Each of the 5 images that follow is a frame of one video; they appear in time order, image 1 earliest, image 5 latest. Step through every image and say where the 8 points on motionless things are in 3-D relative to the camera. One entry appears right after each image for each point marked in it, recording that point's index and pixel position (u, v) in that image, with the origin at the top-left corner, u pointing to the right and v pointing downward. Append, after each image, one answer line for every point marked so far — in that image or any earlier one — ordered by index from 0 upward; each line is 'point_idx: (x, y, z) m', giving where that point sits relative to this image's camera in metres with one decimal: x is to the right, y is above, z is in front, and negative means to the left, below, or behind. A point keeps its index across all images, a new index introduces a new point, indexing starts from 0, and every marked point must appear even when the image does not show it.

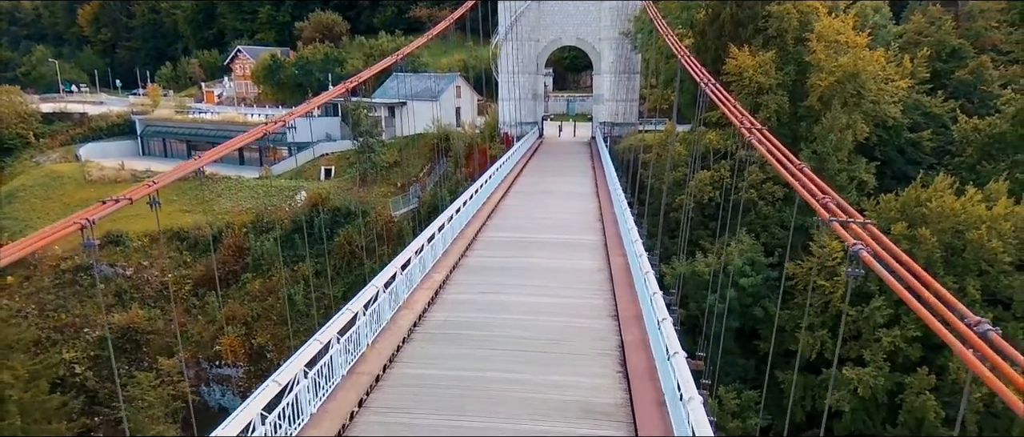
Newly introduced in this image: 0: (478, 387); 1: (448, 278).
0: (-0.1, -0.7, +3.2) m
1: (-0.4, -0.4, +4.9) m
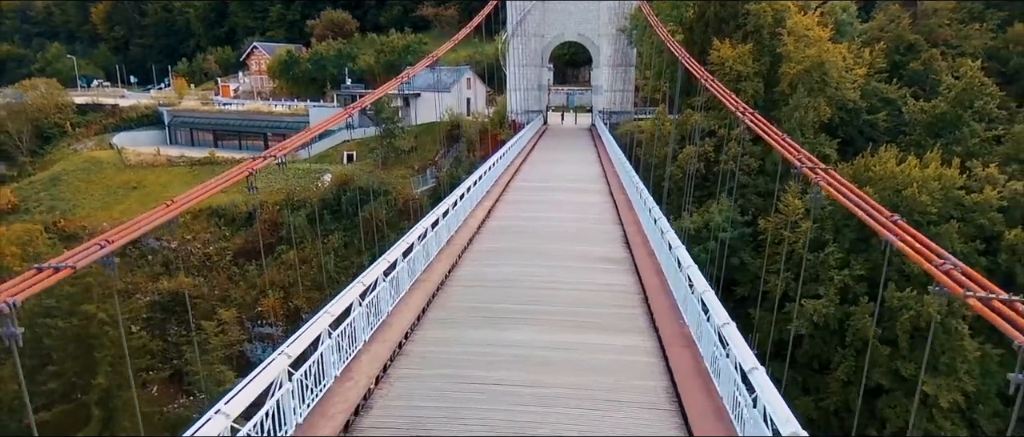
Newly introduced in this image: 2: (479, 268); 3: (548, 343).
0: (+0.1, -0.2, +4.8) m
1: (-0.2, +0.1, +6.6) m
2: (-0.2, -0.3, +4.4) m
3: (+0.2, -0.5, +3.2) m
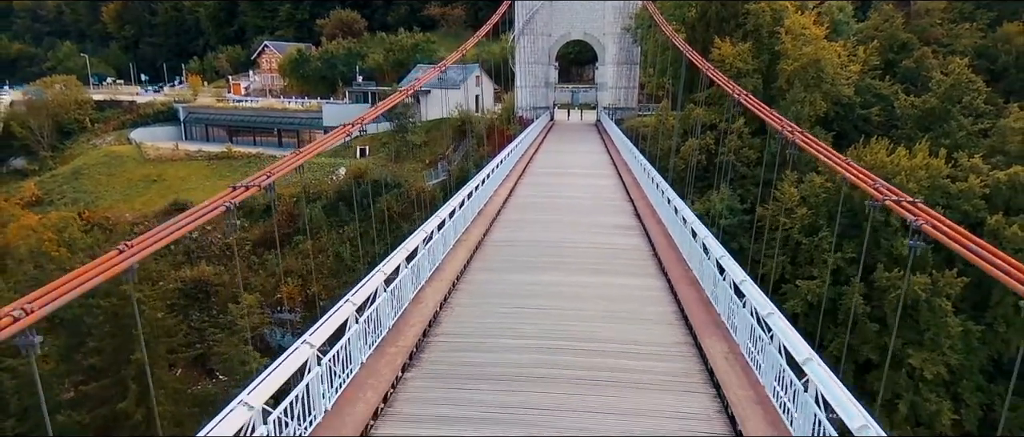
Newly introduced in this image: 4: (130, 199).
0: (+0.3, 0.0, +5.4) m
1: (0.0, +0.3, +7.2) m
2: (0.0, -0.1, +5.0) m
3: (+0.4, -0.3, +3.8) m
4: (-10.0, +0.5, +18.5) m
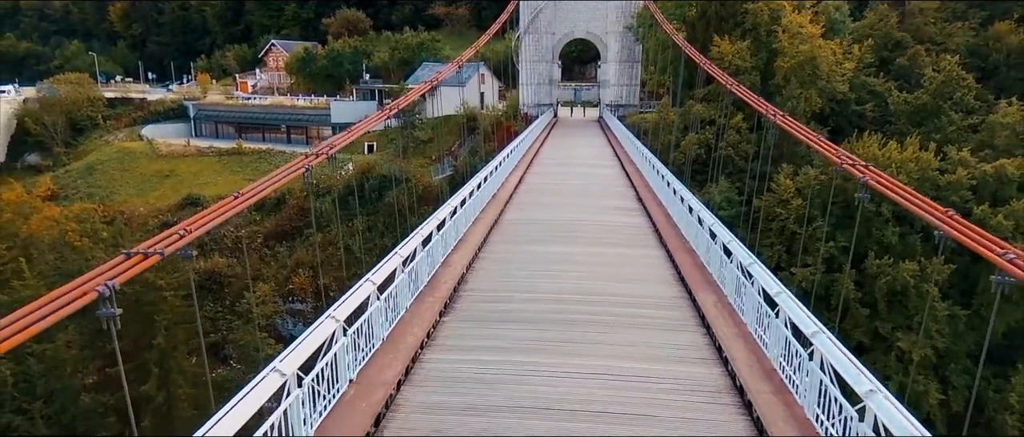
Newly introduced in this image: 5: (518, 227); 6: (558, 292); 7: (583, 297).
0: (+0.4, +0.1, +5.9) m
1: (+0.1, +0.5, +7.7) m
2: (+0.1, 0.0, +5.5) m
3: (+0.5, -0.2, +4.3) m
4: (-9.9, +0.7, +19.0) m
5: (0.0, -0.1, +4.9) m
6: (+0.2, -0.4, +3.5) m
7: (+0.3, -0.4, +3.5) m
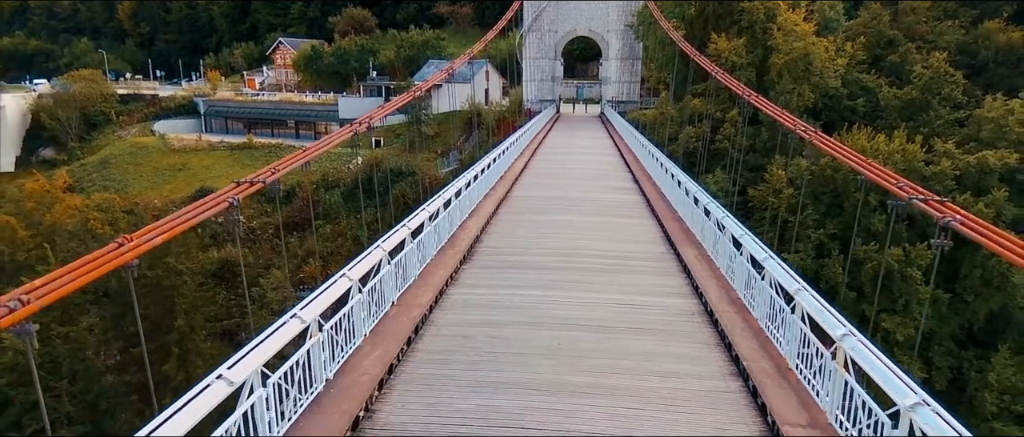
0: (+0.5, +0.3, +6.4) m
1: (+0.2, +0.7, +8.2) m
2: (+0.1, +0.2, +6.0) m
3: (+0.5, 0.0, +4.8) m
4: (-9.8, +0.9, +19.5) m
5: (+0.1, +0.1, +5.5) m
6: (+0.3, -0.2, +4.0) m
7: (+0.4, -0.2, +4.0) m
